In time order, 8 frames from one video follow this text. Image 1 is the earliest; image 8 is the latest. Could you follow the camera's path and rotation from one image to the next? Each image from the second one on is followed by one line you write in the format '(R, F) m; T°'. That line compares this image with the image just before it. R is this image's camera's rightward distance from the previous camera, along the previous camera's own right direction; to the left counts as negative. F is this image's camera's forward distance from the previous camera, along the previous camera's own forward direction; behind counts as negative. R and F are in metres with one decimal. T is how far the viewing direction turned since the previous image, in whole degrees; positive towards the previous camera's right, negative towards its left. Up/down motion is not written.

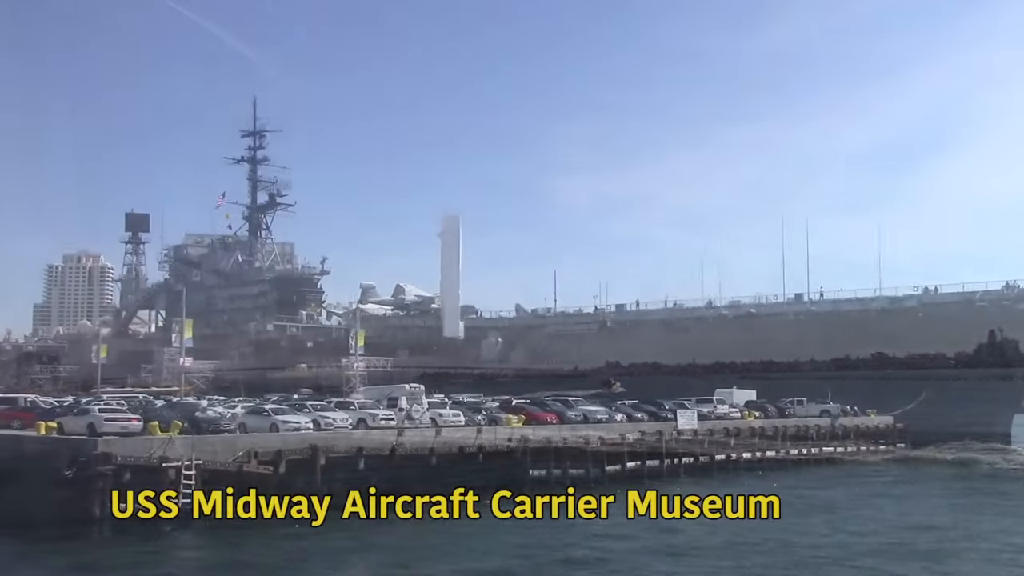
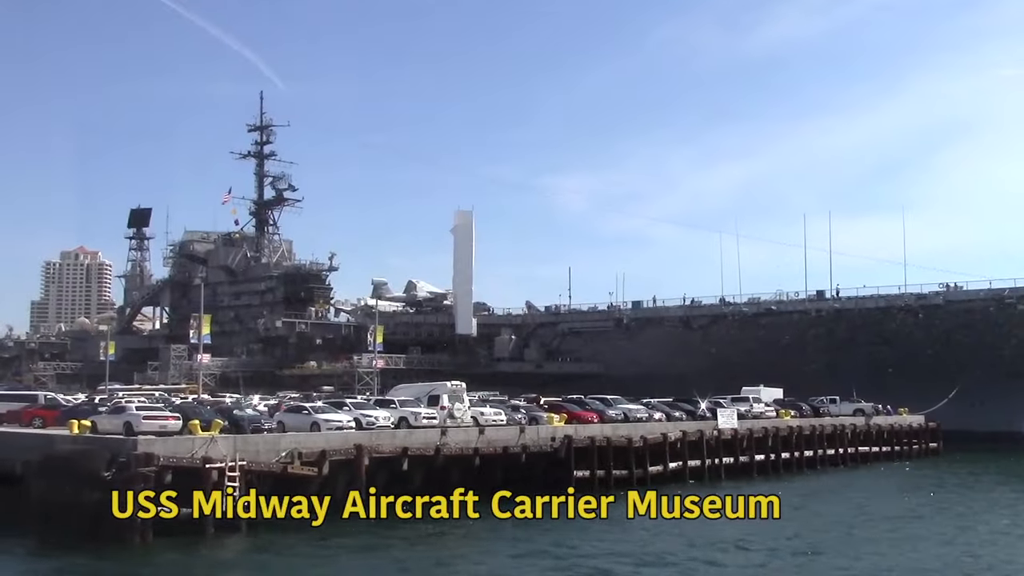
(-1.4, +1.1) m; 0°
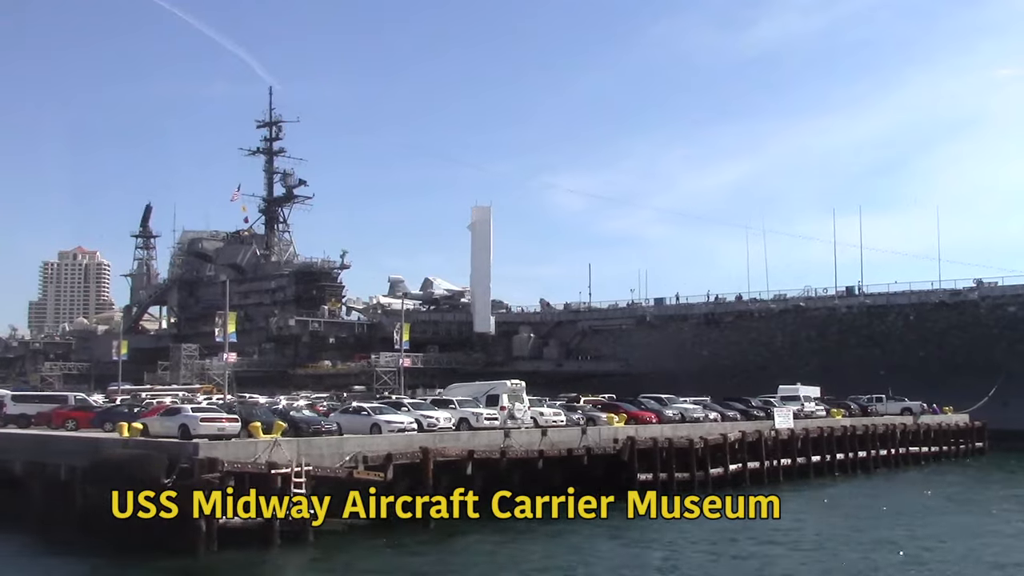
(-1.8, +1.4) m; 0°
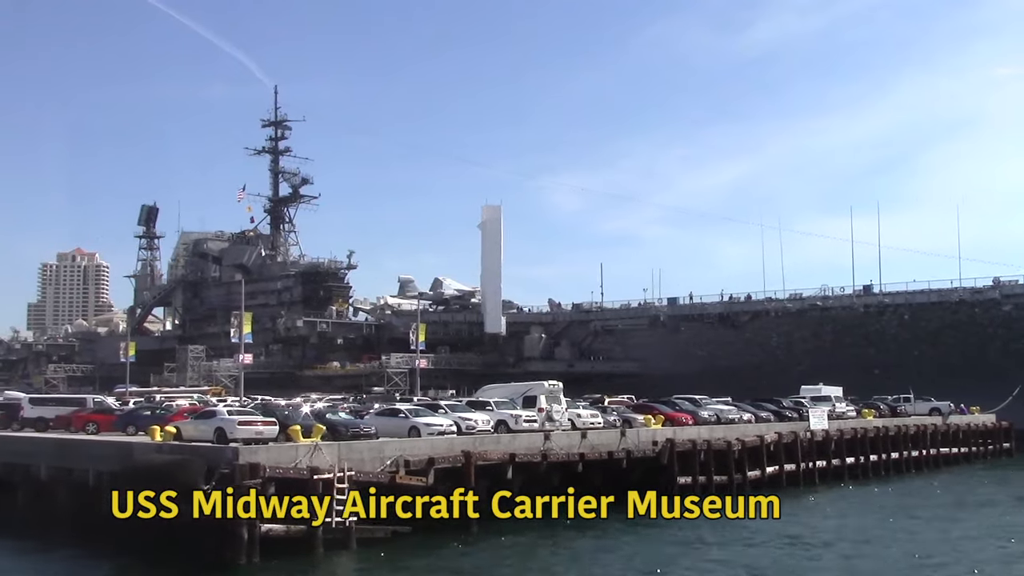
(-1.0, +0.8) m; 0°
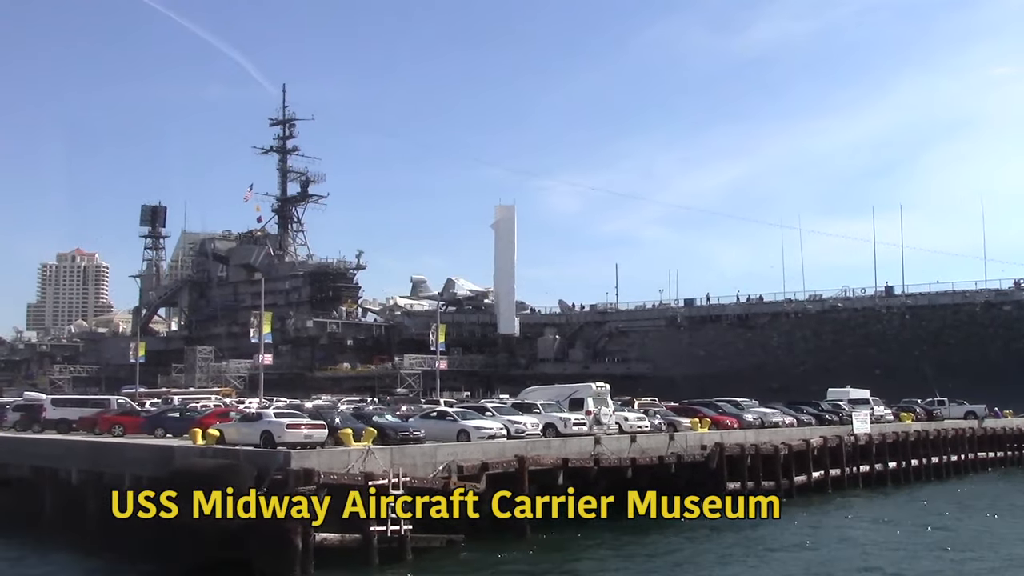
(-1.2, +0.9) m; 0°
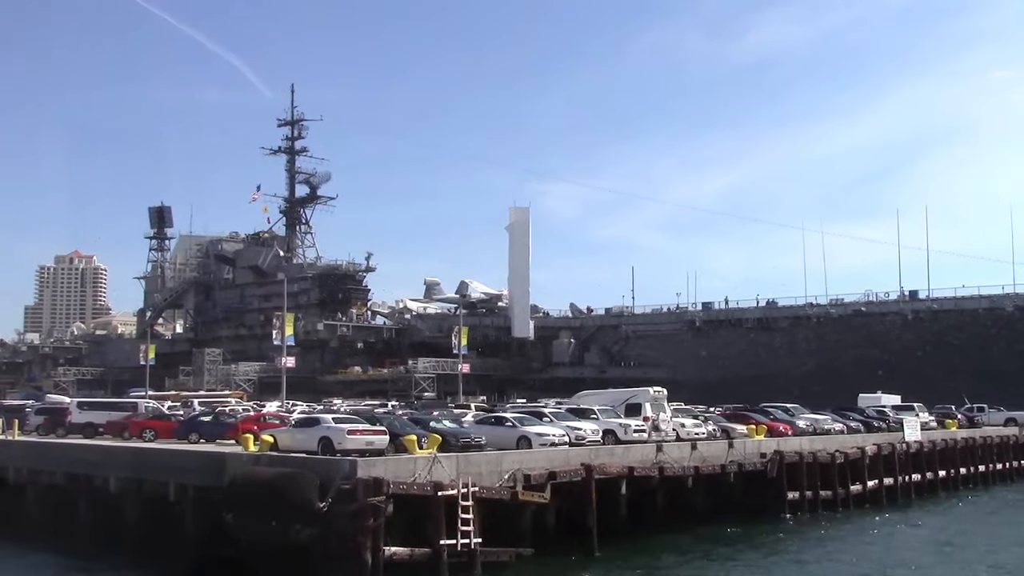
(-1.4, +1.0) m; 0°
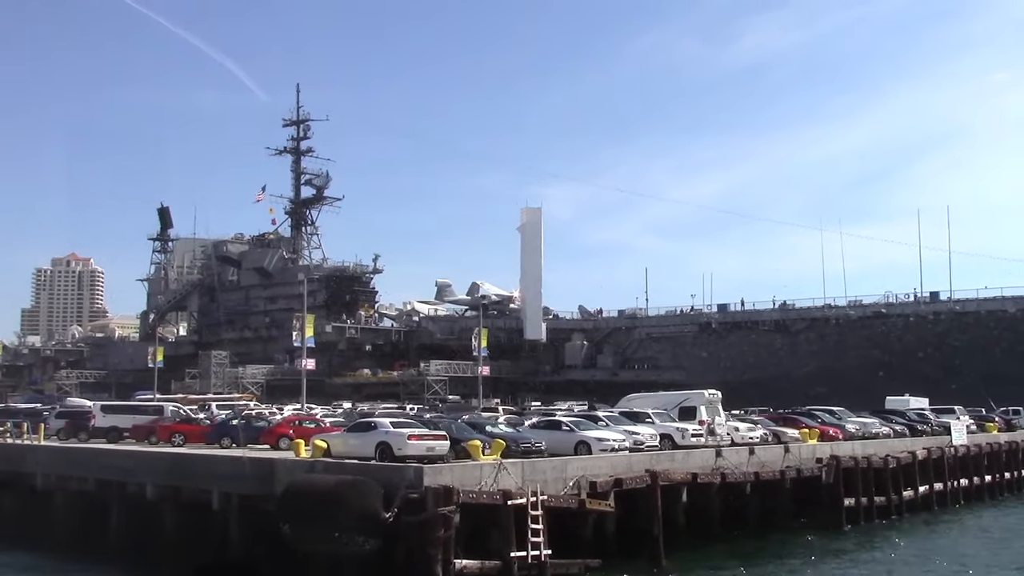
(-1.2, +0.9) m; 0°
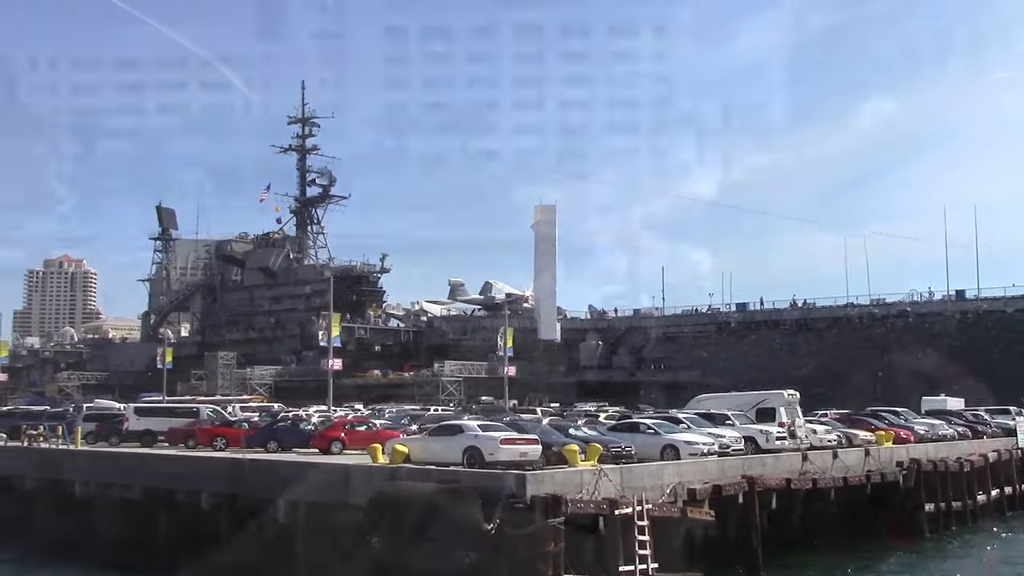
(-1.7, +1.2) m; +1°
